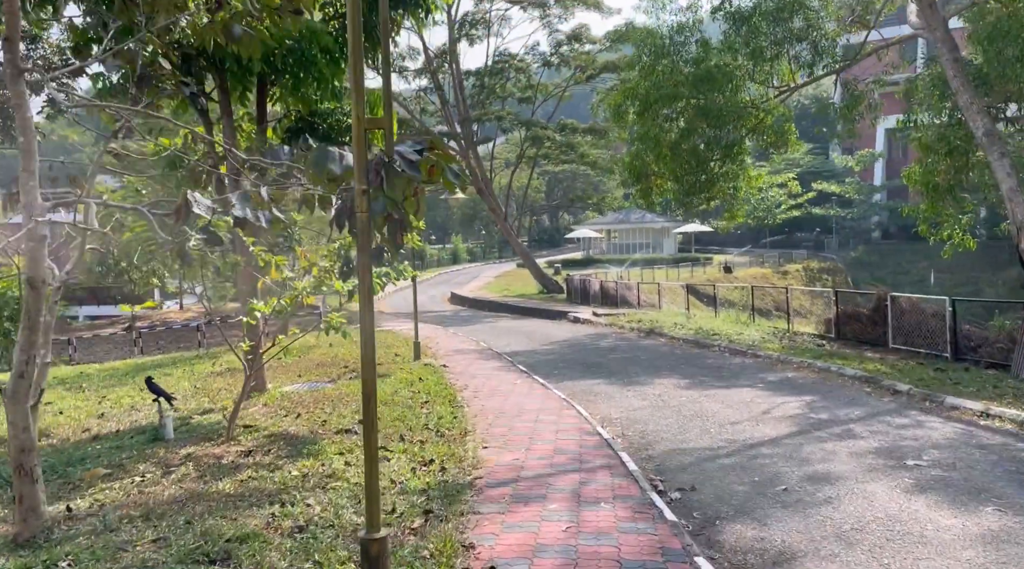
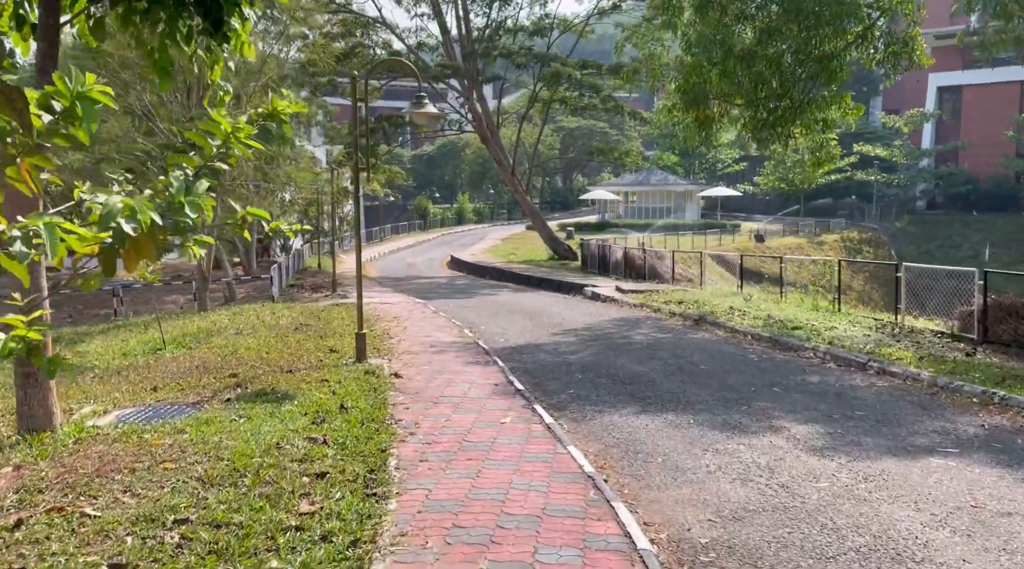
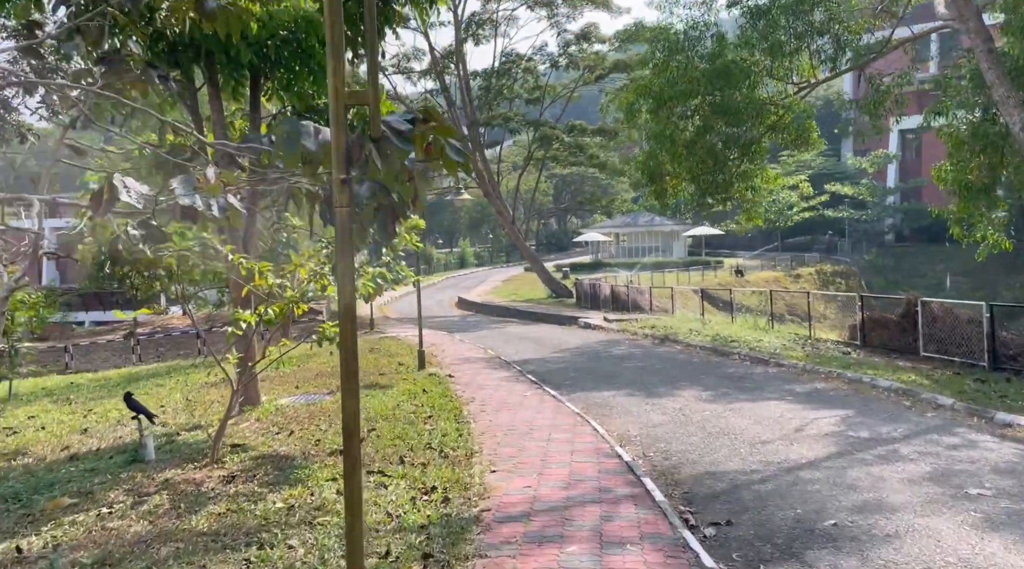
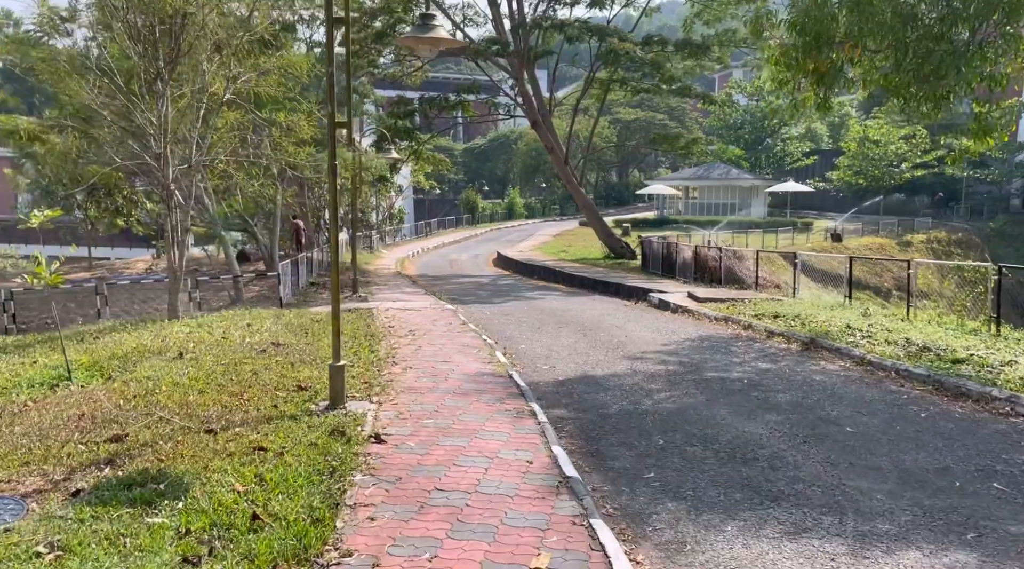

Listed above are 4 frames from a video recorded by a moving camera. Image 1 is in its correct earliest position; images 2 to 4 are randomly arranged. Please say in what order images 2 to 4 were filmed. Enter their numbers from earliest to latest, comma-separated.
3, 2, 4
